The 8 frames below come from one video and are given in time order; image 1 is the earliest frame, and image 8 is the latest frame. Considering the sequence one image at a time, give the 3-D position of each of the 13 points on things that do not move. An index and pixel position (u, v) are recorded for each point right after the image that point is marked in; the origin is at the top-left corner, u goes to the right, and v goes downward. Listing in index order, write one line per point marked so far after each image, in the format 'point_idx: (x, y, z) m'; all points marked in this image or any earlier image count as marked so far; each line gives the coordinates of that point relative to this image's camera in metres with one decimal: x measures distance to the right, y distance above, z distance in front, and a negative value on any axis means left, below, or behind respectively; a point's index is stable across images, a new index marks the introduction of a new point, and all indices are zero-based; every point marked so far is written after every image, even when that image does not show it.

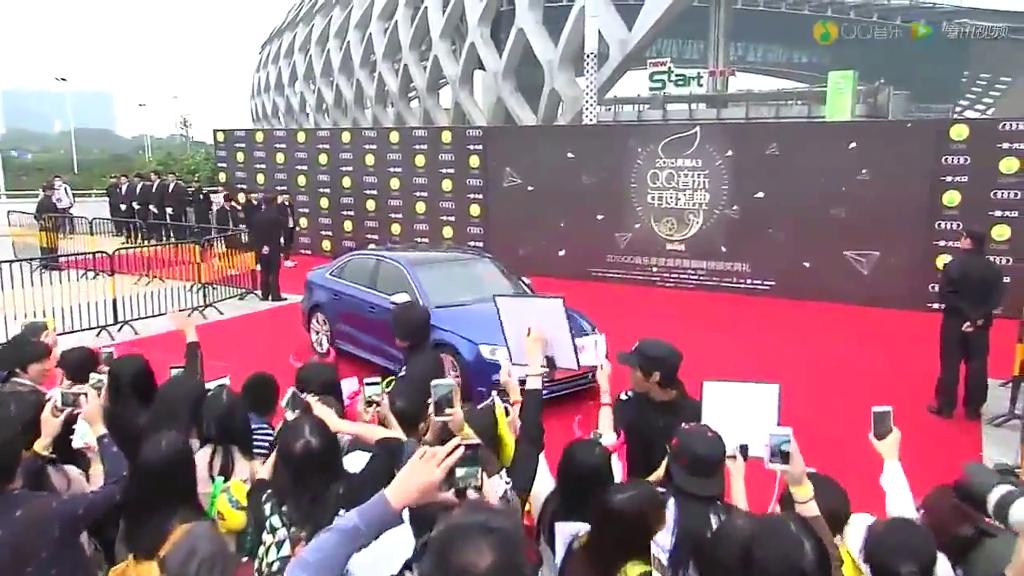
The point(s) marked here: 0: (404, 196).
0: (-2.2, +2.0, +15.9) m
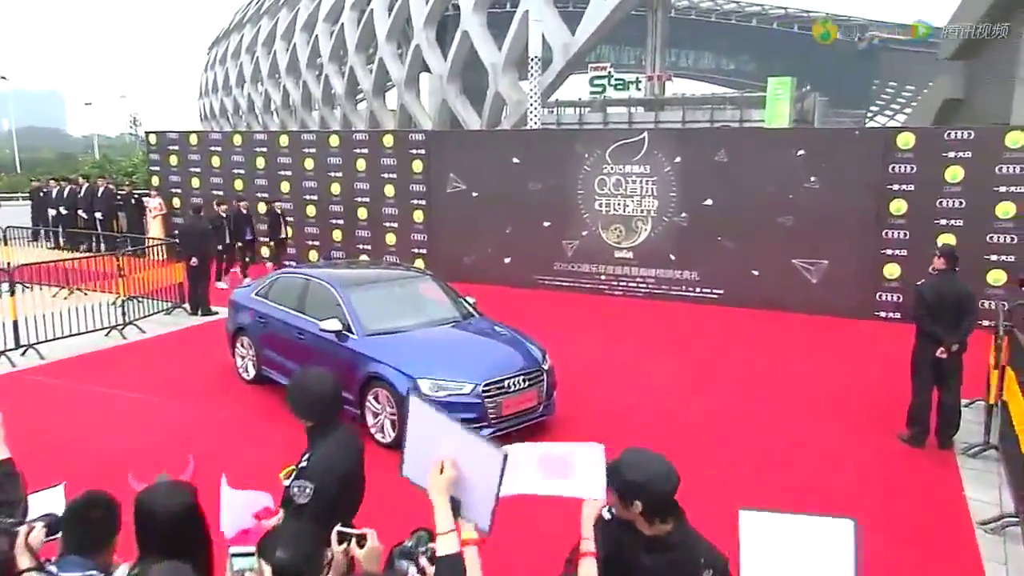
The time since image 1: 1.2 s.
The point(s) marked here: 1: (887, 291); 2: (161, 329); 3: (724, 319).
0: (-3.3, +1.8, +15.3) m
1: (+5.4, -0.1, +10.8) m
2: (-4.9, -0.6, +10.5) m
3: (+3.2, -0.5, +11.1) m
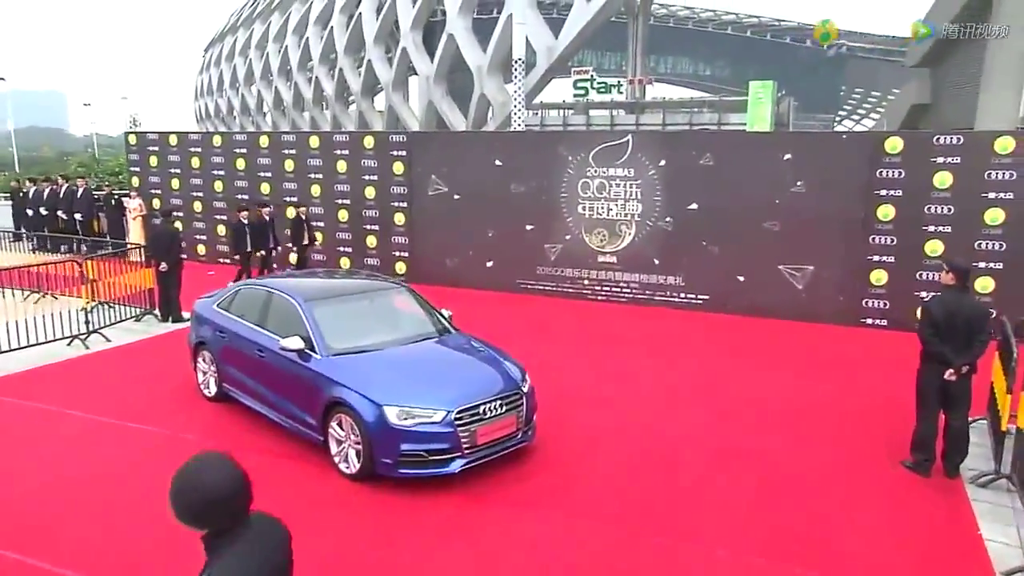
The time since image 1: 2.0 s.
0: (-3.7, +1.7, +15.0) m
1: (+5.2, -0.1, +10.6) m
2: (-5.2, -0.7, +10.1) m
3: (+2.9, -0.6, +10.9) m
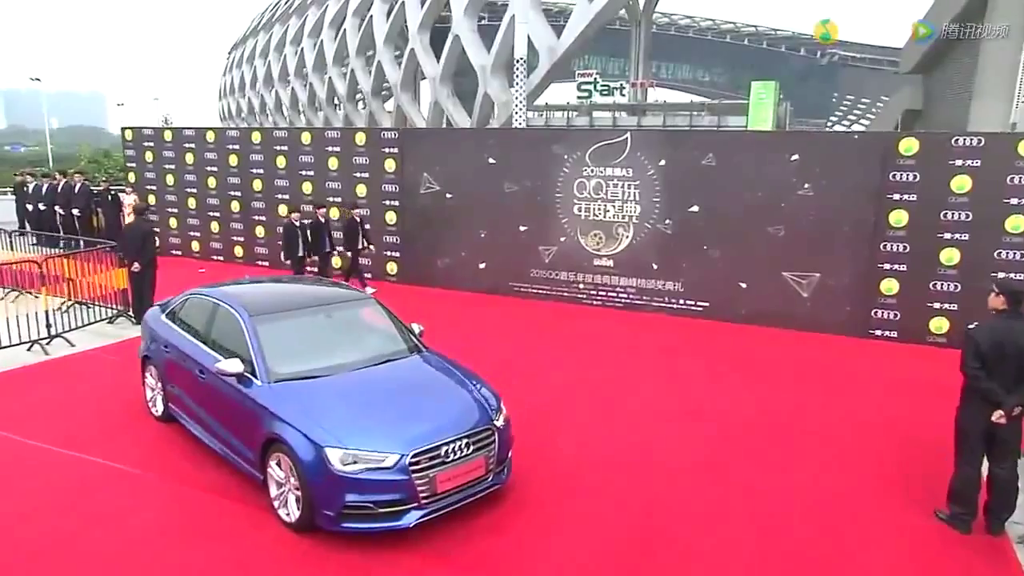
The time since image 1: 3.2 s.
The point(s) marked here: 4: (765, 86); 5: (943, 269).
0: (-3.8, +1.7, +14.5) m
1: (+5.0, -0.3, +10.1) m
2: (-5.3, -0.7, +9.6) m
3: (+2.8, -0.7, +10.4) m
4: (+6.6, +5.3, +19.3) m
5: (+5.6, +0.2, +9.6) m
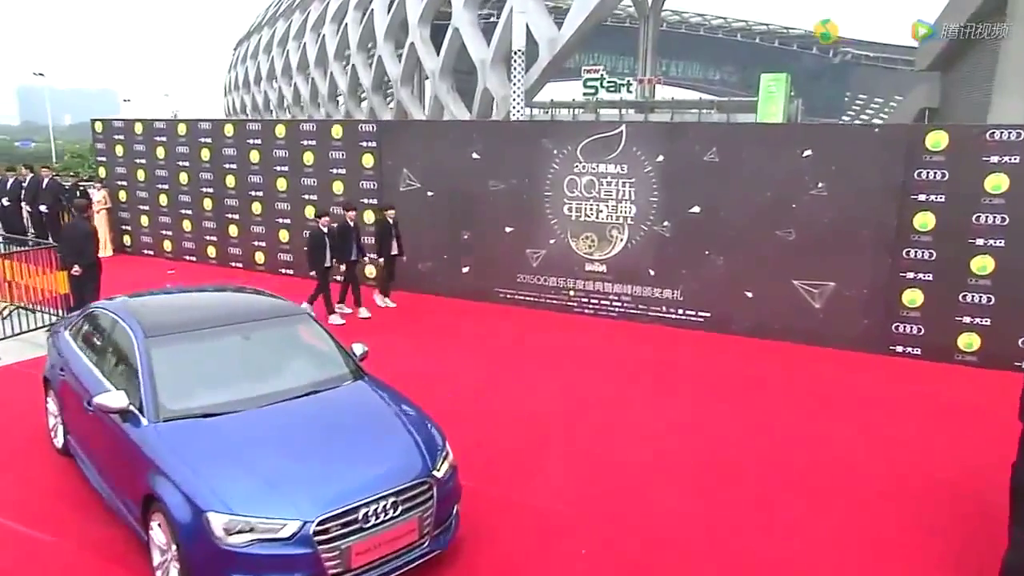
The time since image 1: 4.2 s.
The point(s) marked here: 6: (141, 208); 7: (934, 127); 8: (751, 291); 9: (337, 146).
0: (-4.0, +1.6, +13.5) m
1: (+4.8, -0.4, +9.0) m
2: (-5.6, -0.7, +8.6) m
3: (+2.5, -0.8, +9.3) m
4: (+6.5, +5.2, +18.2) m
5: (+5.3, +0.1, +8.6) m
6: (-7.8, +1.7, +15.6) m
7: (+4.8, +1.9, +8.5) m
8: (+3.1, 0.0, +9.9) m
9: (-3.0, +2.5, +12.9) m
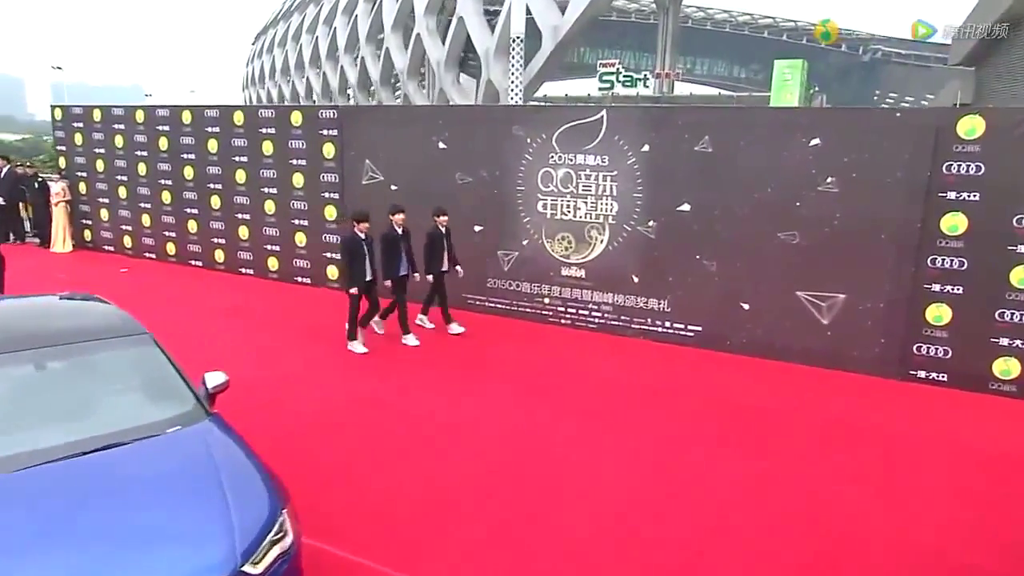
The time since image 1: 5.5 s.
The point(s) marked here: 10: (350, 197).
0: (-4.3, +1.6, +12.3) m
1: (+4.3, -0.6, +7.6) m
2: (-6.1, -0.8, +7.5) m
3: (+2.0, -0.9, +8.0) m
4: (+6.3, +5.0, +16.8) m
5: (+4.8, -0.1, +7.2) m
6: (-8.0, +1.7, +14.6) m
7: (+4.3, +1.7, +7.1) m
8: (+2.7, -0.2, +8.5) m
9: (-3.4, +2.4, +11.7) m
10: (-2.5, +1.4, +11.3) m
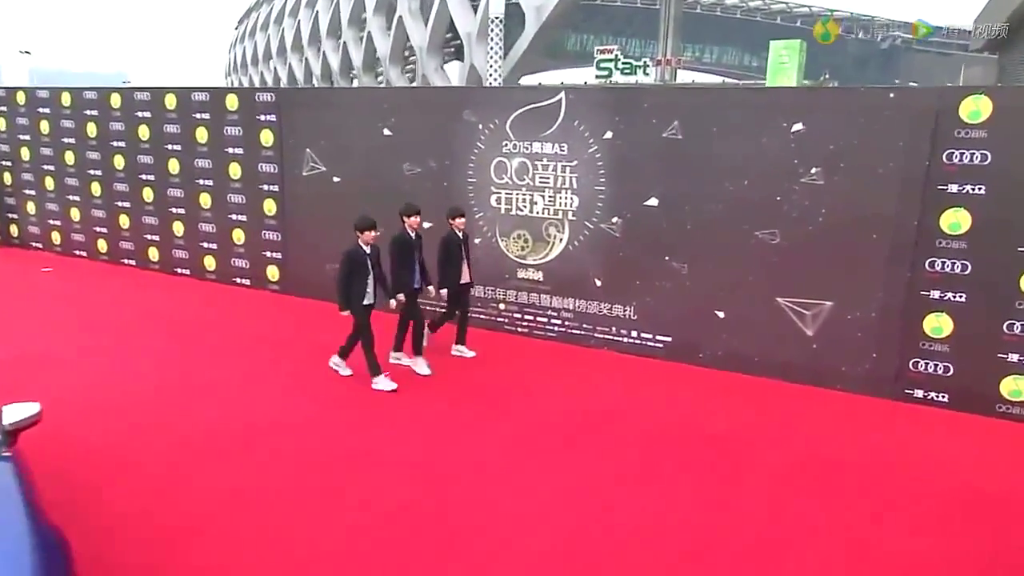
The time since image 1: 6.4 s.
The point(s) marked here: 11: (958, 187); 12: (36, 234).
0: (-5.0, +1.6, +11.3) m
1: (+3.7, -0.6, +6.7) m
2: (-6.6, -0.9, +6.5) m
3: (+1.5, -1.0, +7.0) m
4: (+5.6, +5.1, +15.8) m
5: (+4.3, -0.1, +6.2) m
6: (-8.7, +1.7, +13.4) m
7: (+3.8, +1.6, +6.2) m
8: (+2.1, -0.2, +7.5) m
9: (-4.0, +2.4, +10.6) m
10: (-3.1, +1.4, +10.3) m
11: (+3.8, +0.9, +6.3) m
12: (-8.6, +1.0, +13.4) m
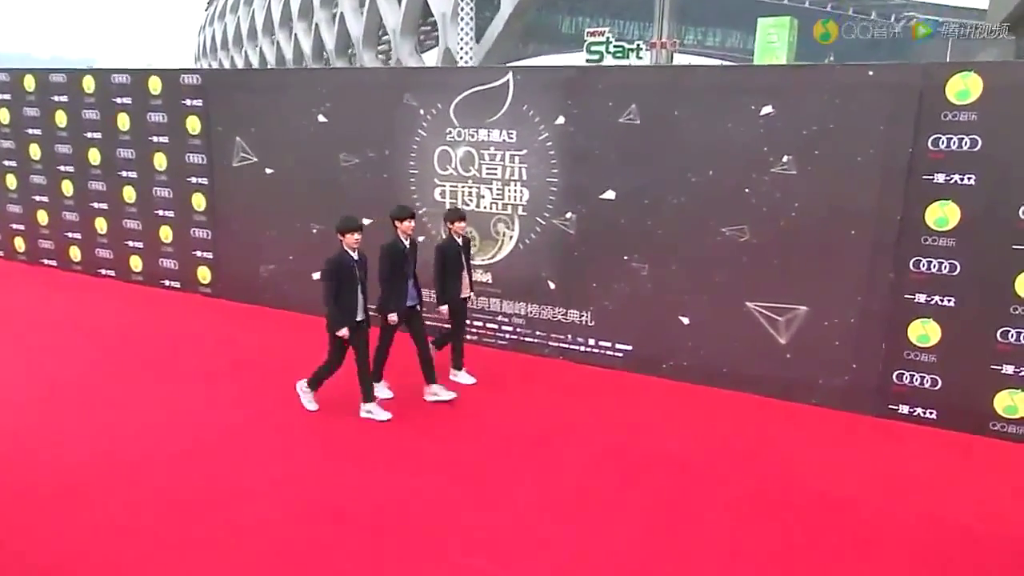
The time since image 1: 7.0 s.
0: (-5.6, +1.5, +10.3) m
1: (+3.2, -0.6, +6.0) m
2: (-7.1, -1.0, +5.5) m
3: (+1.0, -1.0, +6.3) m
4: (+4.8, +5.3, +15.0) m
5: (+3.8, -0.1, +5.6) m
6: (-9.4, +1.7, +12.4) m
7: (+3.3, +1.6, +5.4) m
8: (+1.6, -0.2, +6.8) m
9: (-4.6, +2.3, +9.6) m
10: (-3.7, +1.3, +9.3) m
11: (+3.3, +0.8, +5.6) m
12: (-9.2, +0.9, +12.4) m
